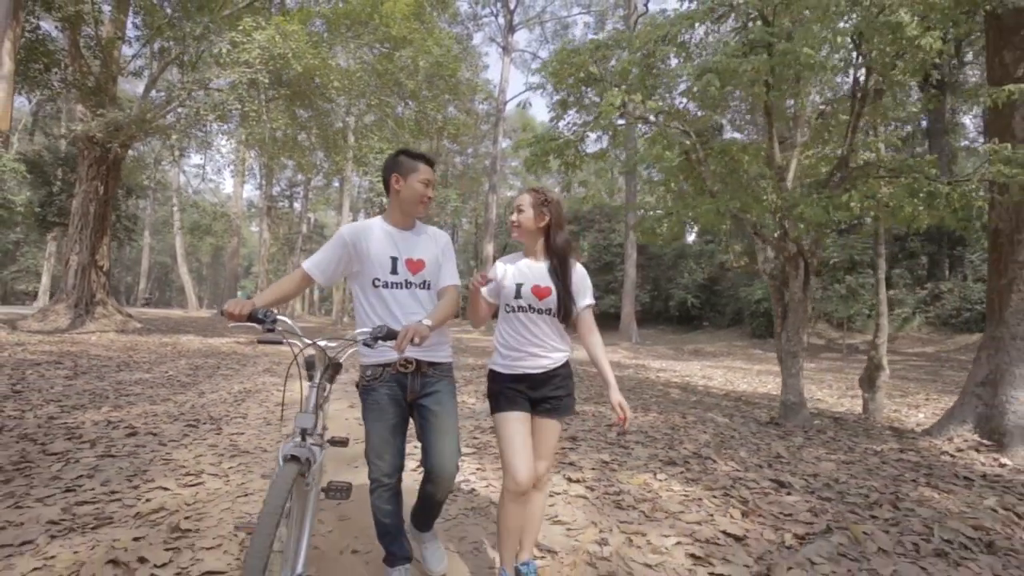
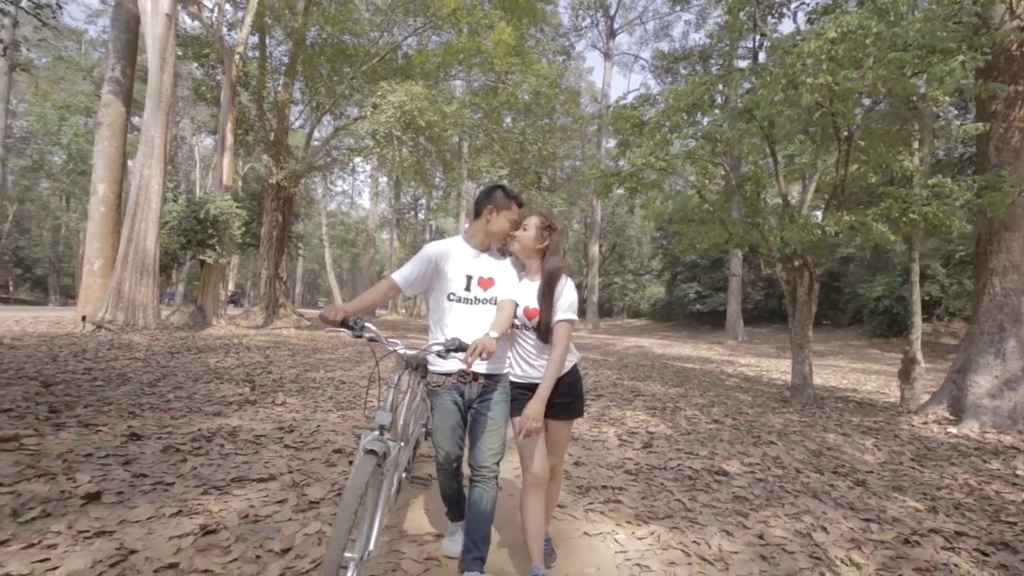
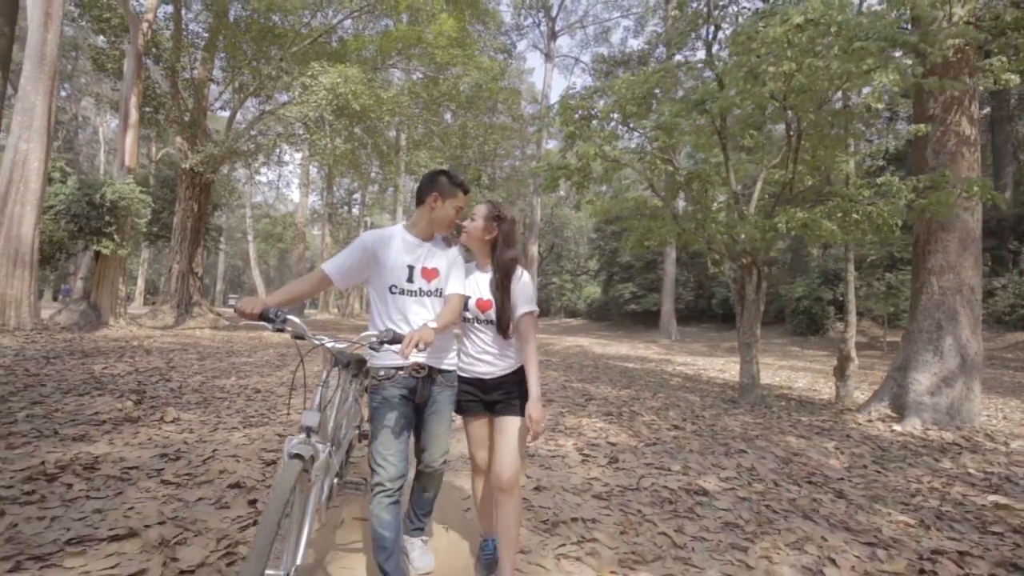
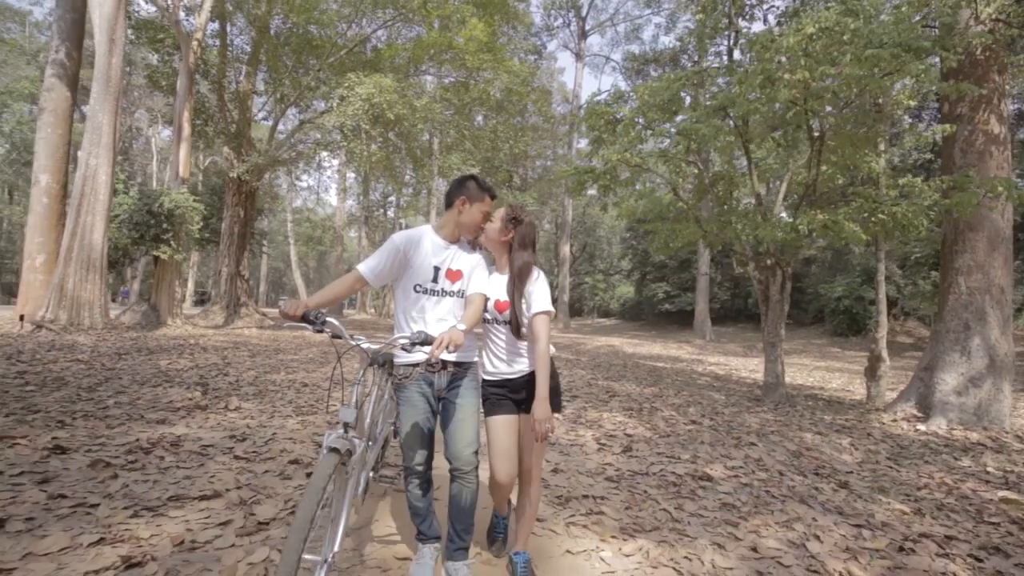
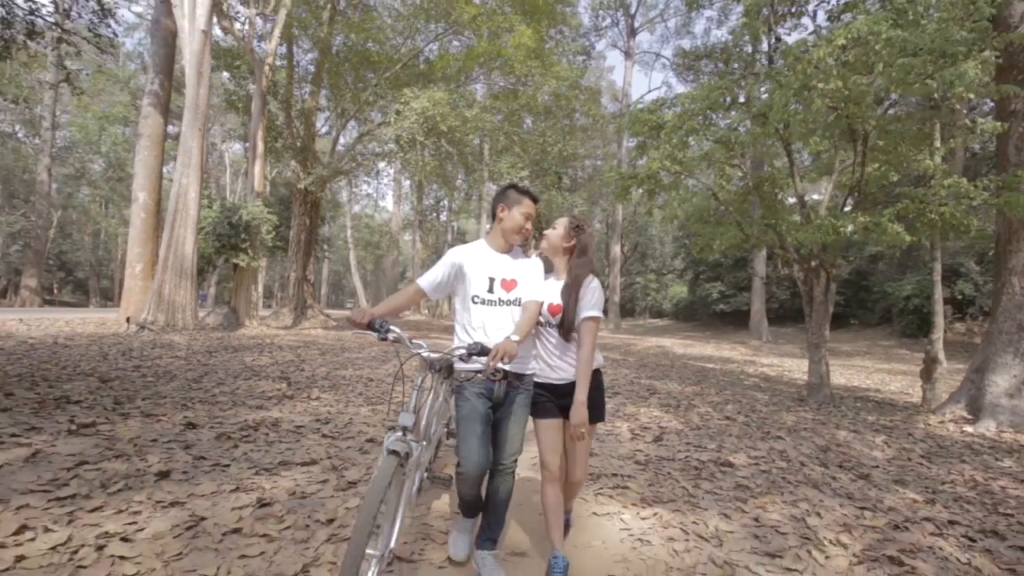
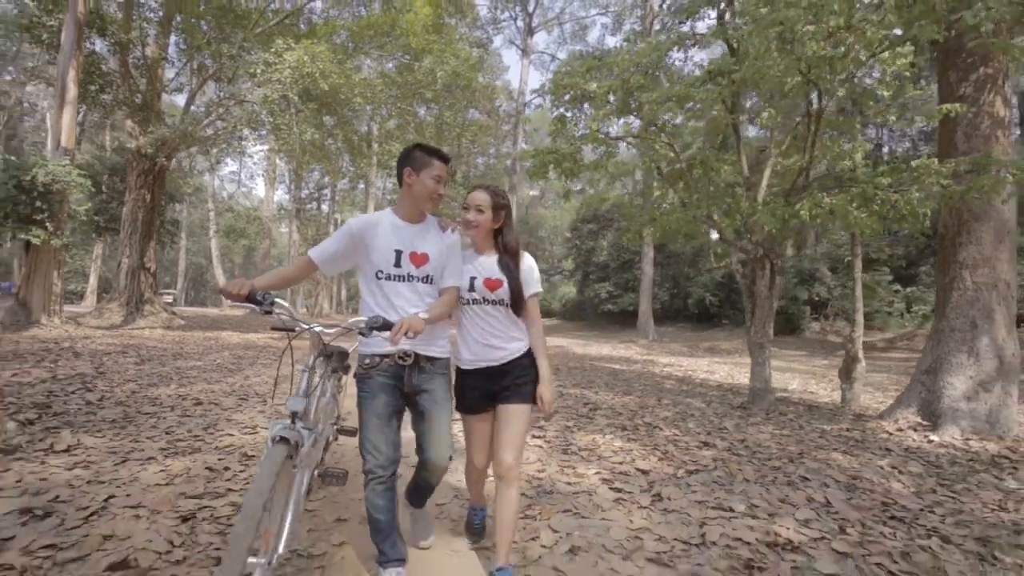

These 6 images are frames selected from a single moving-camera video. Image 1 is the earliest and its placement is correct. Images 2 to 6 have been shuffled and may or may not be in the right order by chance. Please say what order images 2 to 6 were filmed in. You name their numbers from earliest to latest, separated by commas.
6, 3, 4, 2, 5
